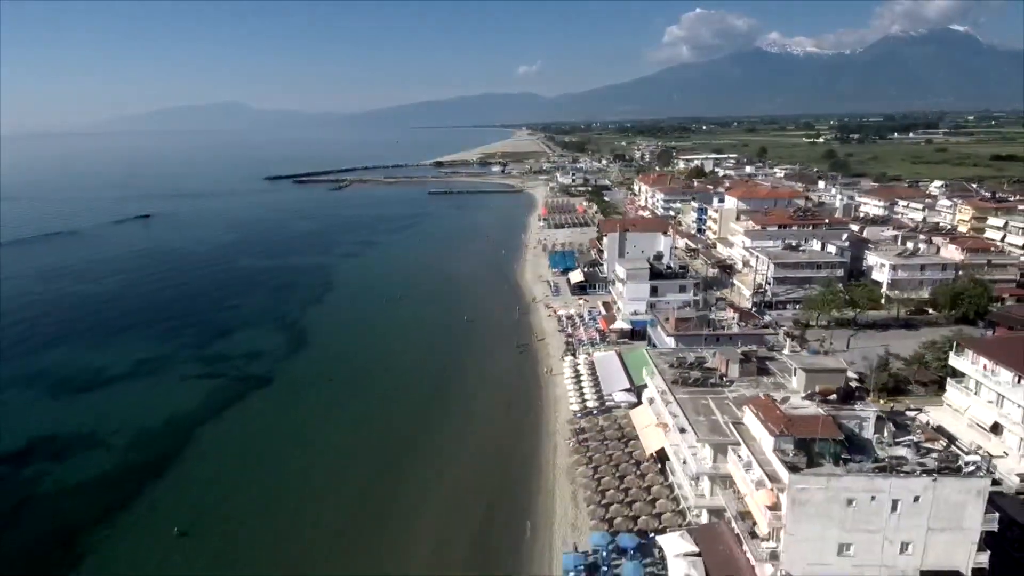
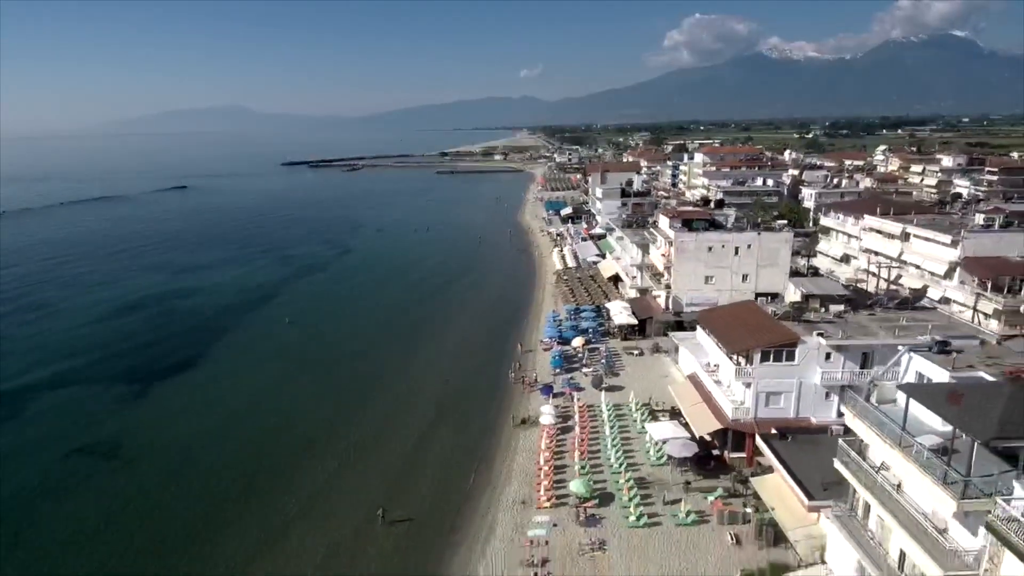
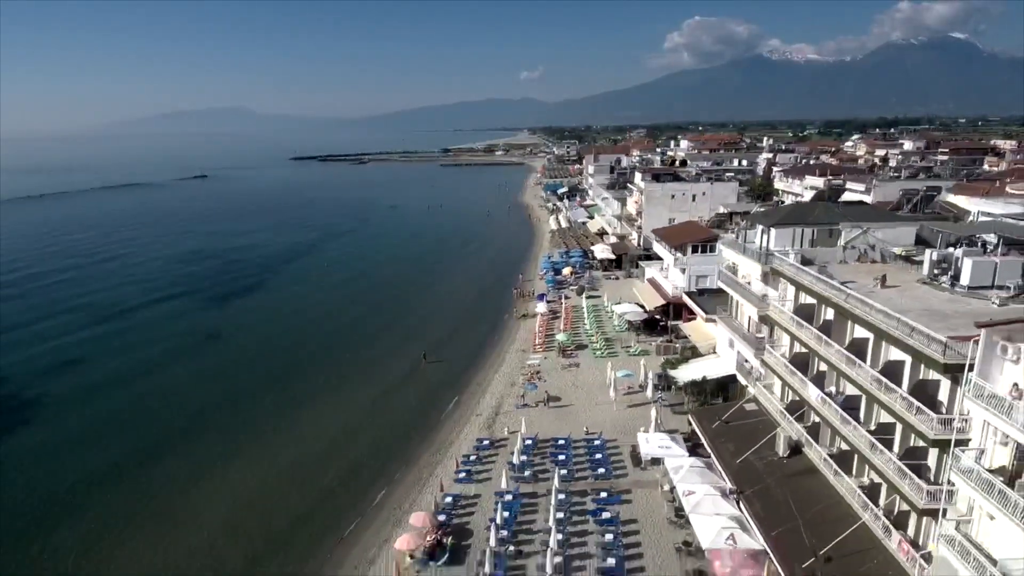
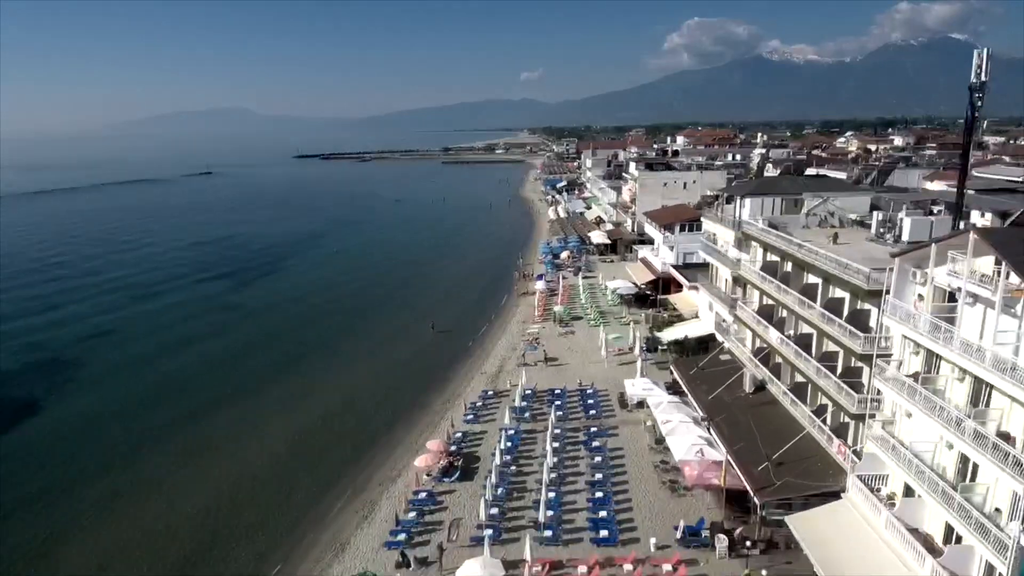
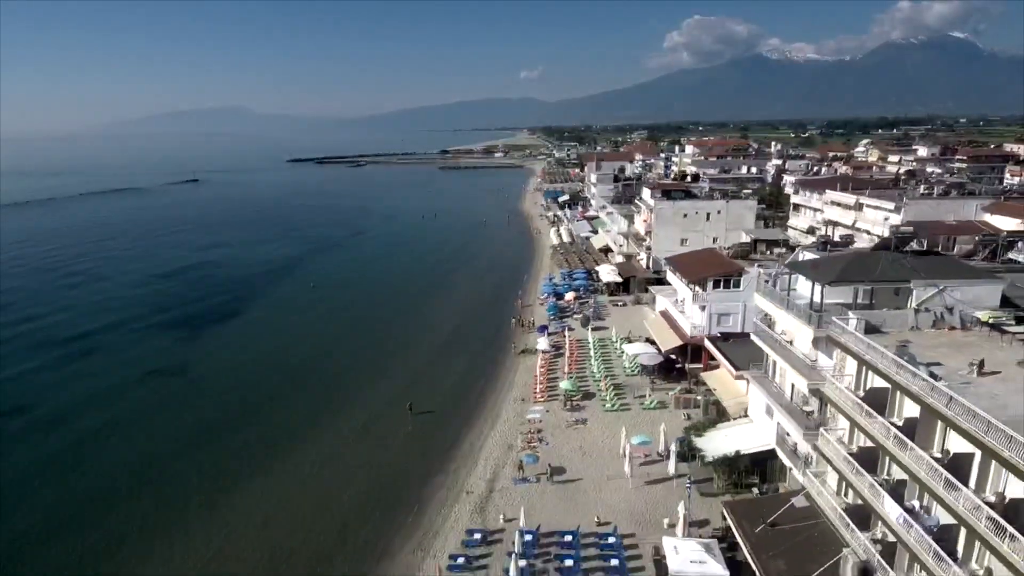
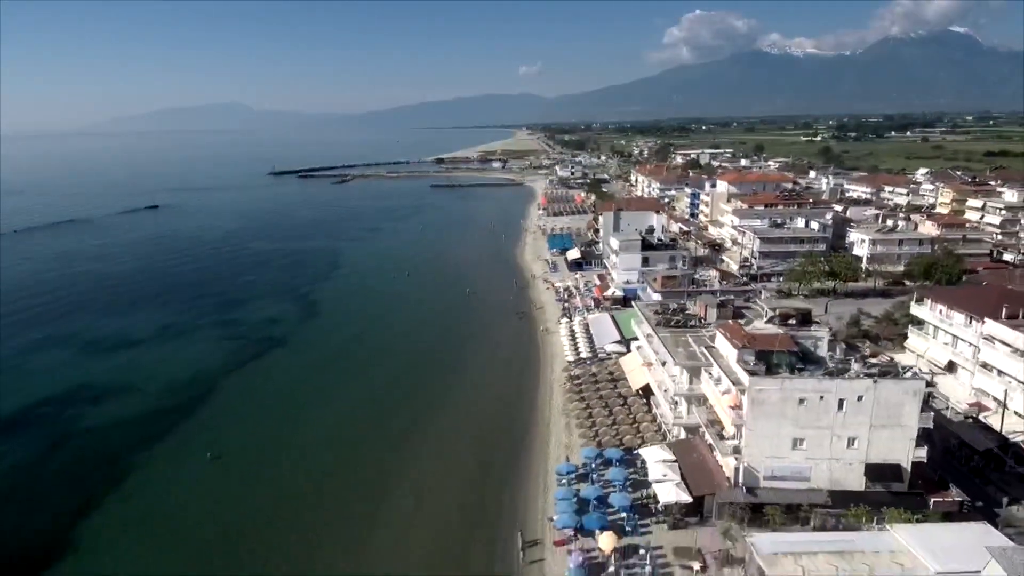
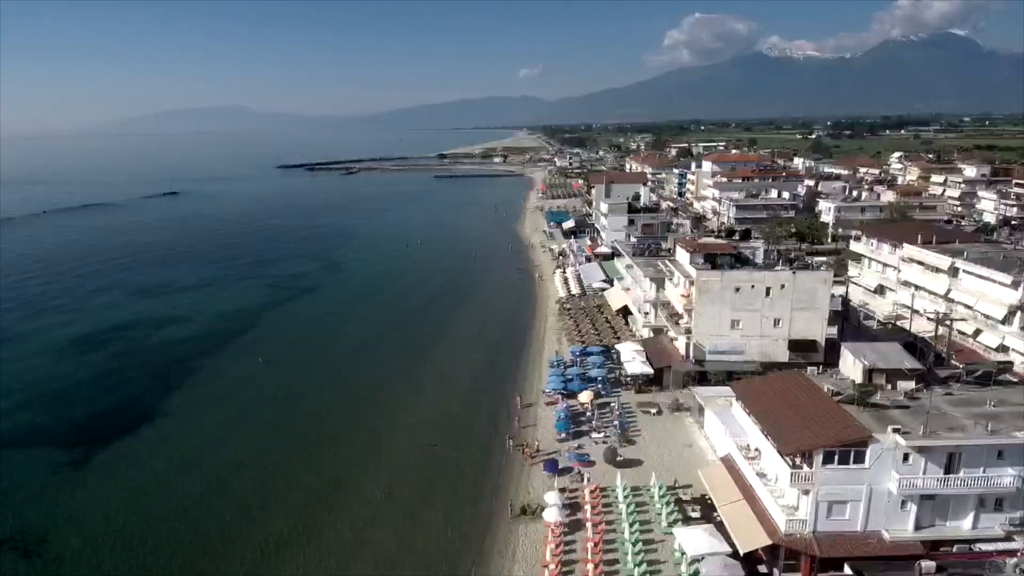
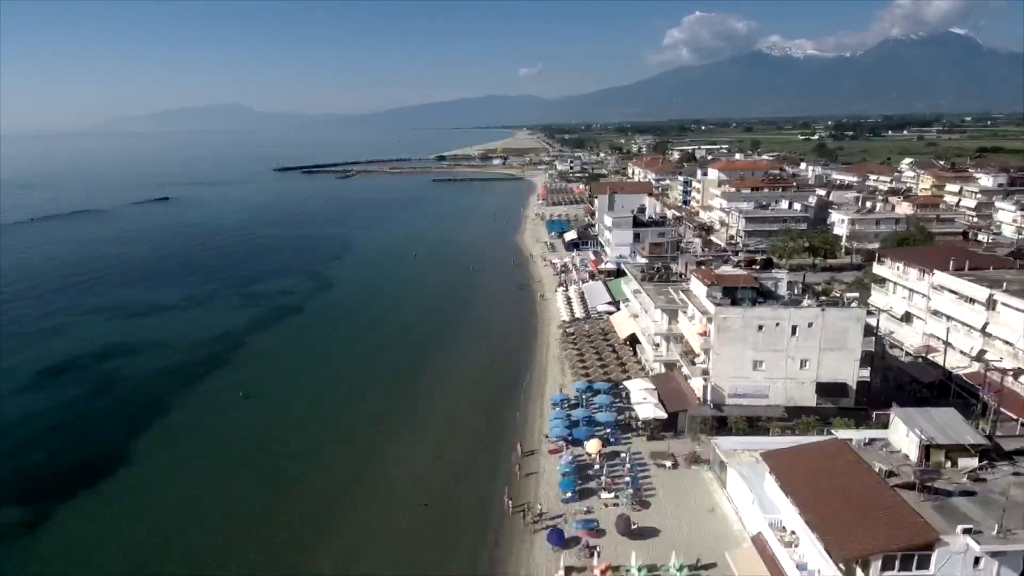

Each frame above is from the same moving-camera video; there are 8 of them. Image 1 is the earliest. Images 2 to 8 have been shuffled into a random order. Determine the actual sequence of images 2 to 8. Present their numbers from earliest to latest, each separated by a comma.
6, 8, 7, 2, 5, 3, 4
